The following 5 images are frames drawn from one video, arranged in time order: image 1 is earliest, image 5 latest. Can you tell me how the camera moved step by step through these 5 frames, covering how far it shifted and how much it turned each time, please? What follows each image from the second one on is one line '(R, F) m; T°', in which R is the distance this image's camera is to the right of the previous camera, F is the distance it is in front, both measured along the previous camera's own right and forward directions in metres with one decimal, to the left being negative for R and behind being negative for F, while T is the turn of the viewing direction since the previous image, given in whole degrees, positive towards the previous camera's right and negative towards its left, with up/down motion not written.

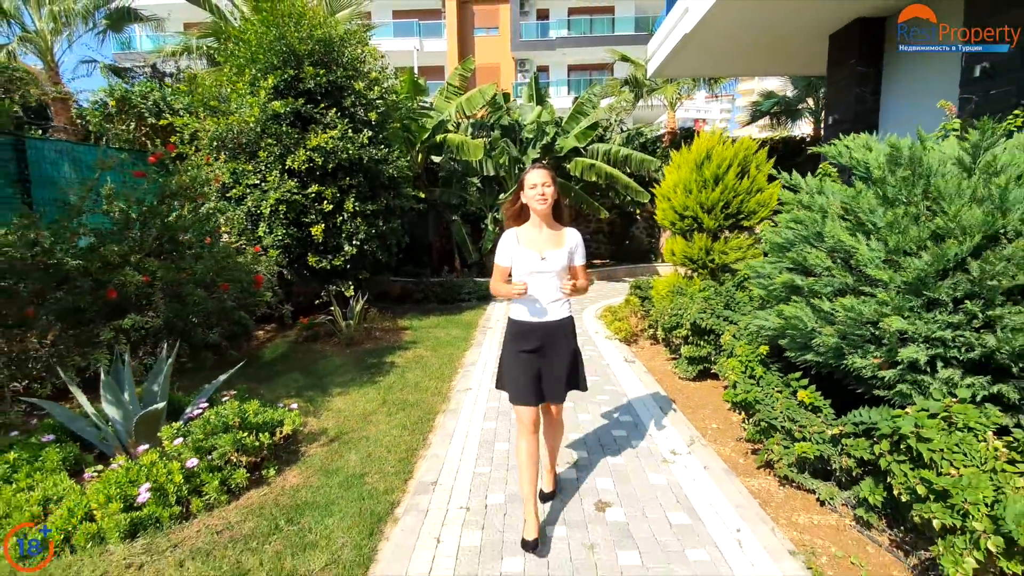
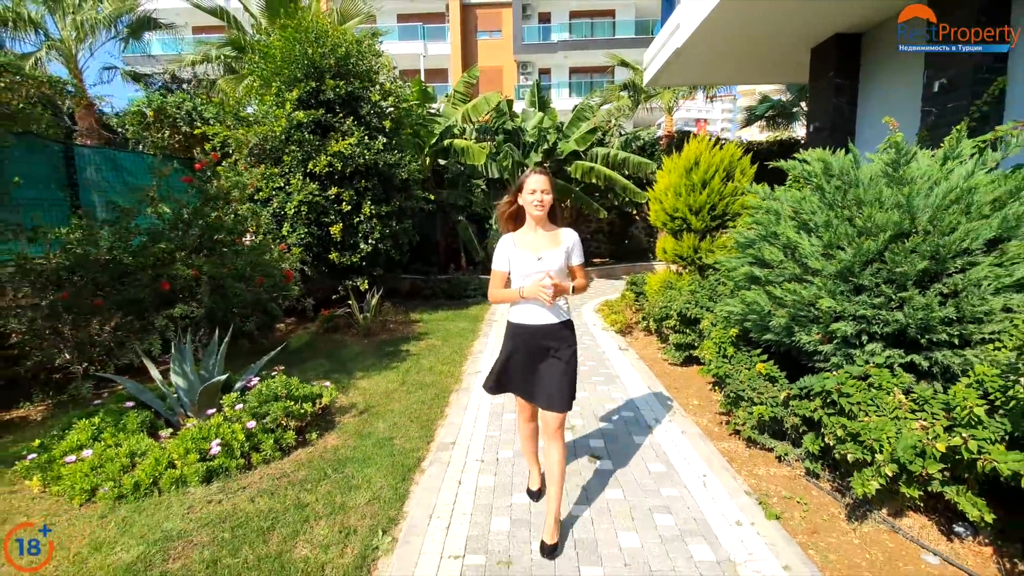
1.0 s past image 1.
(0.0, -0.6) m; 0°
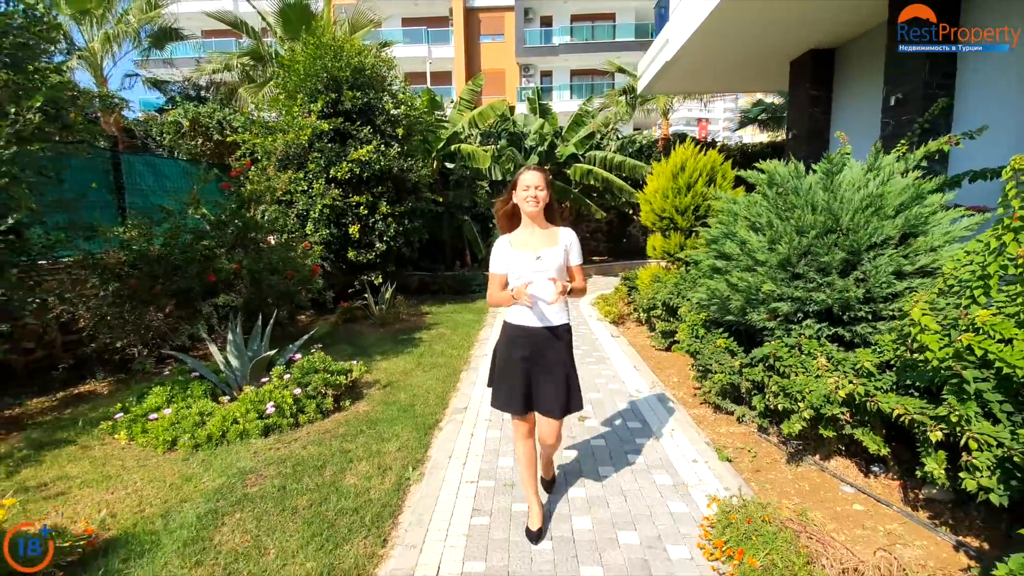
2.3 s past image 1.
(0.0, -0.7) m; 0°
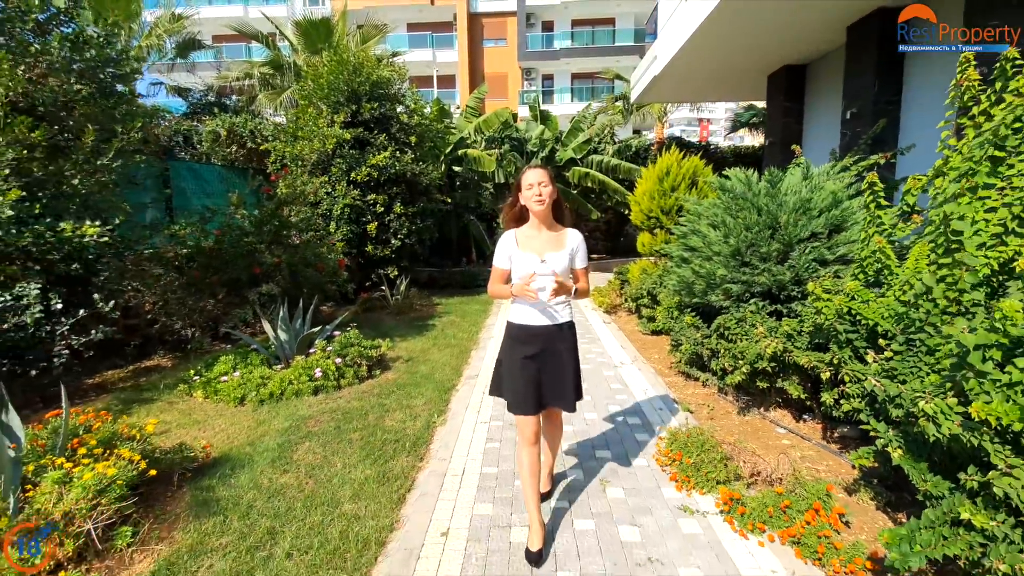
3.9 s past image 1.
(0.0, -0.9) m; 0°
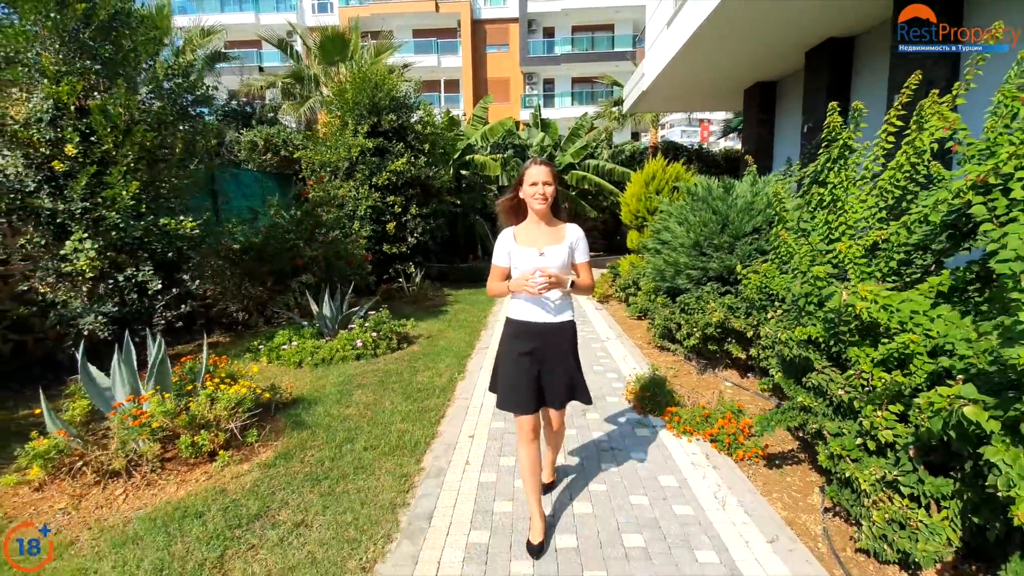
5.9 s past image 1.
(0.0, -1.1) m; 0°
